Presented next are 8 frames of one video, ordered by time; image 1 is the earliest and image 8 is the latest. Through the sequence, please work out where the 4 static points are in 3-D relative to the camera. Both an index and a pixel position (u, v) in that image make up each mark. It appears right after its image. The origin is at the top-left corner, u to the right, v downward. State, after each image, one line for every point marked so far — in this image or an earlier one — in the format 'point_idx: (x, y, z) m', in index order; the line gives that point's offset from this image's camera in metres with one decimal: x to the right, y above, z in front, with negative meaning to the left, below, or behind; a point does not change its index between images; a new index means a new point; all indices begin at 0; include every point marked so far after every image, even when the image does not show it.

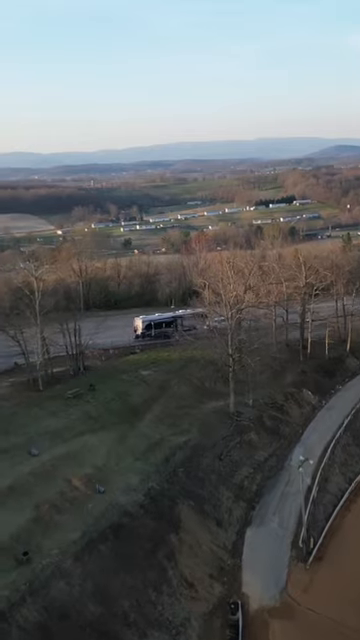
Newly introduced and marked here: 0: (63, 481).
0: (-3.0, -4.1, +18.4) m
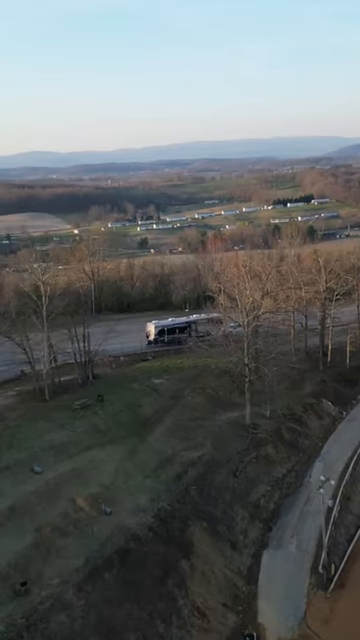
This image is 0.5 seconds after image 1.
0: (-2.7, -4.3, +17.3) m
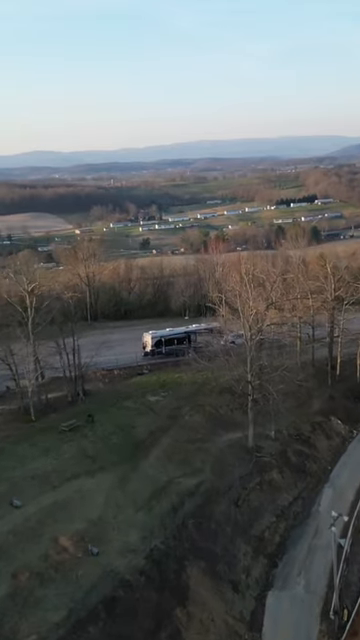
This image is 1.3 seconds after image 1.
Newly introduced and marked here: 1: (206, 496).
0: (-2.8, -4.7, +15.5) m
1: (+0.7, -4.5, +18.6) m
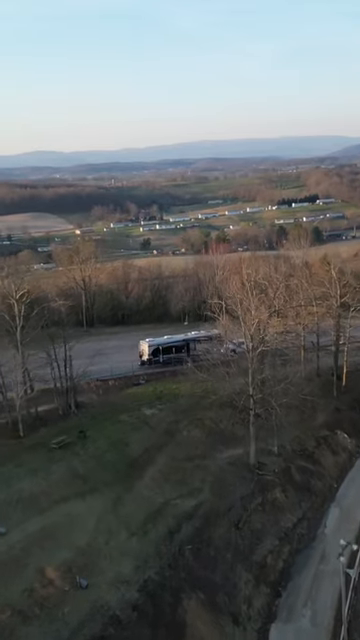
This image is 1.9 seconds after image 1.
0: (-2.9, -4.9, +14.3) m
1: (+0.6, -4.7, +17.4) m
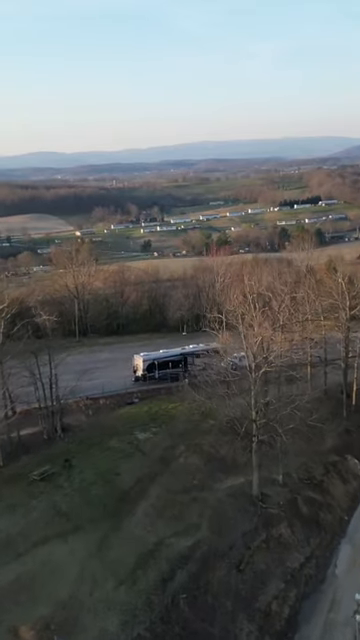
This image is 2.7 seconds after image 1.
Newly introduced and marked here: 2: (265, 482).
0: (-3.0, -5.3, +12.5) m
1: (+0.5, -5.1, +15.6) m
2: (+2.2, -4.1, +18.7) m
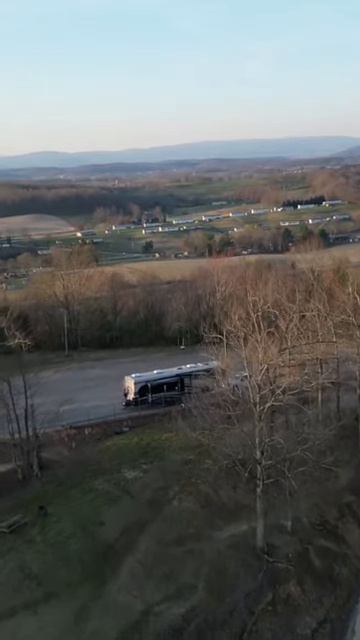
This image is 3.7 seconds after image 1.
0: (-3.2, -5.9, +10.1) m
1: (+0.3, -5.7, +13.2) m
2: (+2.0, -4.6, +16.3) m
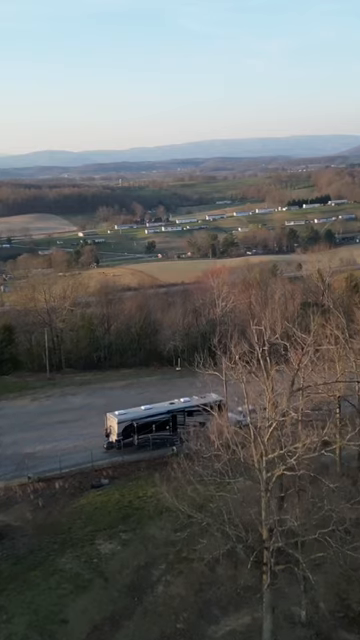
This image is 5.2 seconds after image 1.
0: (-3.4, -6.5, +6.8) m
1: (0.0, -6.4, +9.9) m
2: (+1.8, -5.3, +13.0) m
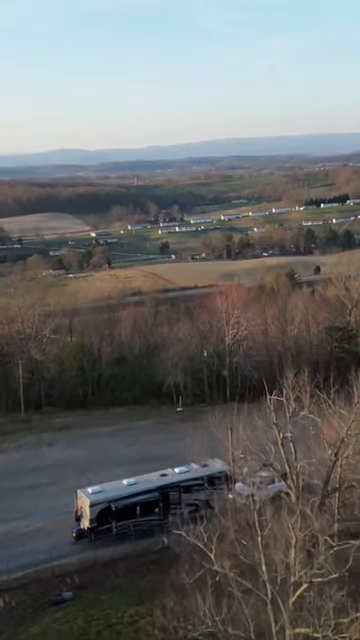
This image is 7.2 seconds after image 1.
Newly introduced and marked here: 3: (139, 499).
0: (-3.8, -7.5, +2.5) m
1: (-0.3, -7.3, +5.6) m
2: (+1.5, -6.3, +8.6) m
3: (-0.8, -3.3, +13.8) m
